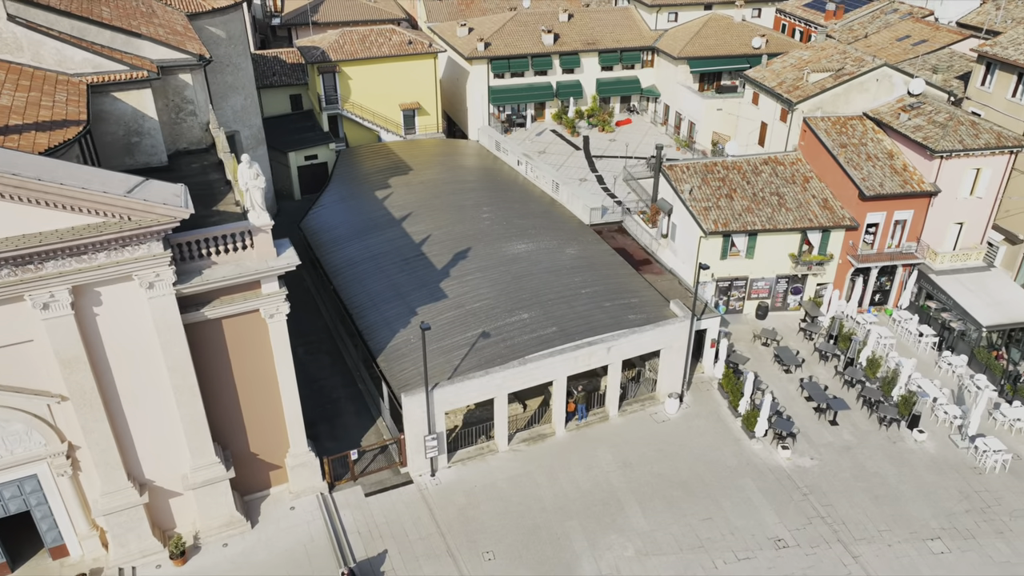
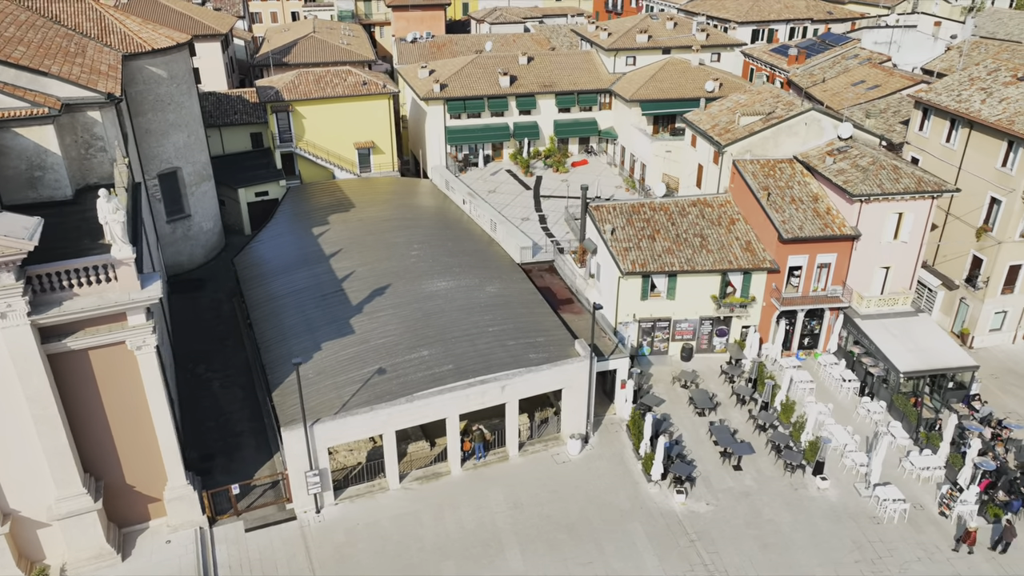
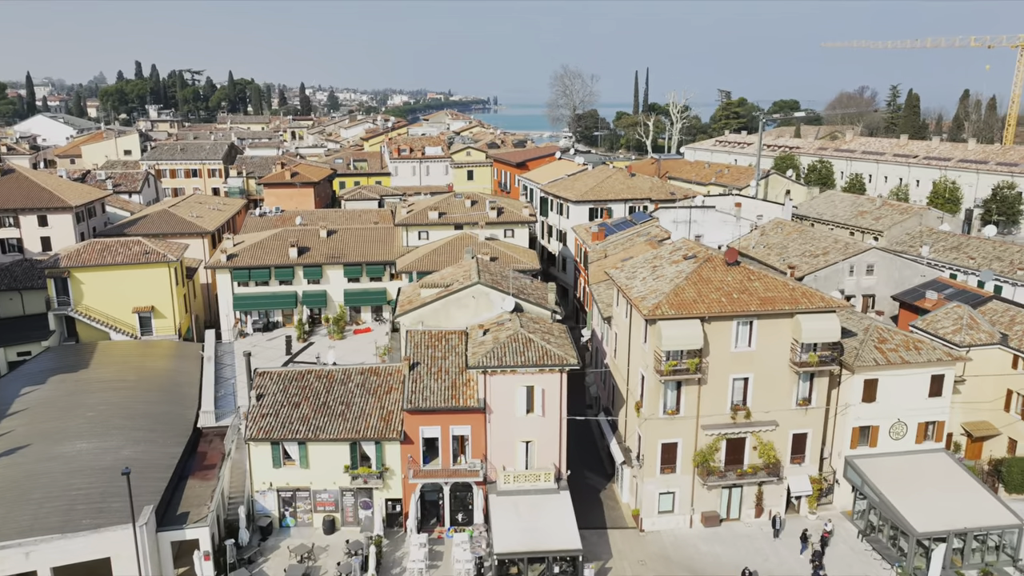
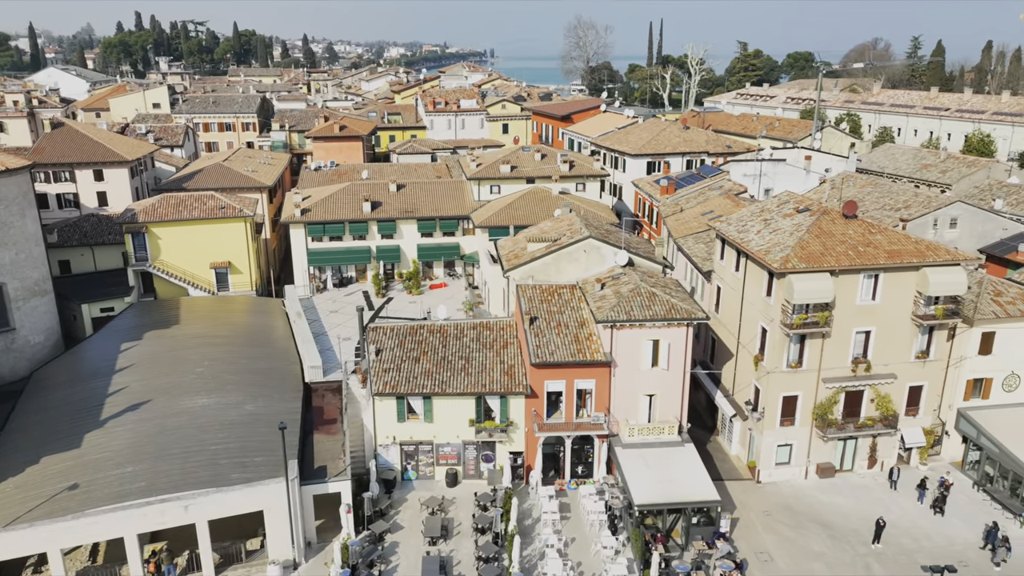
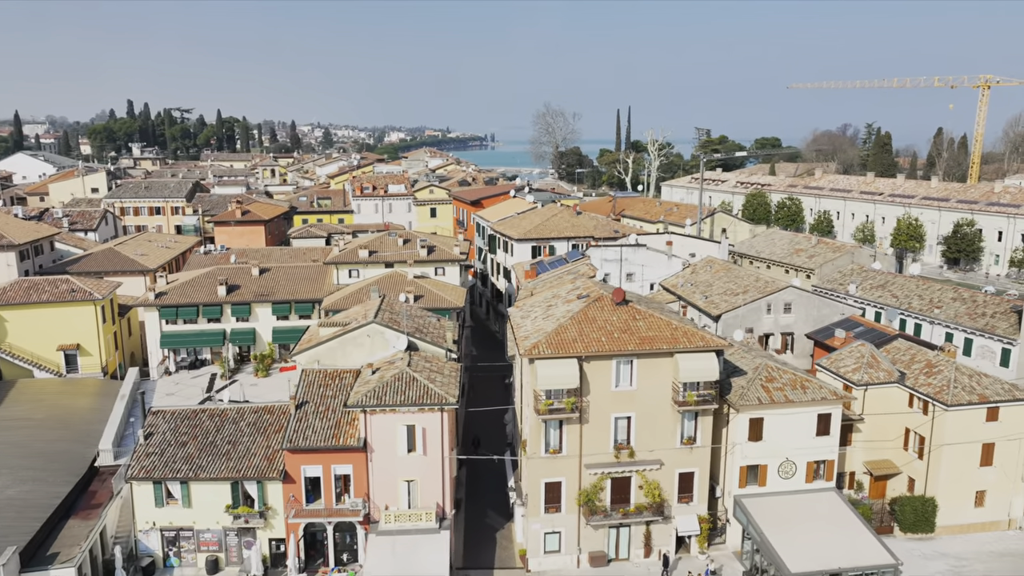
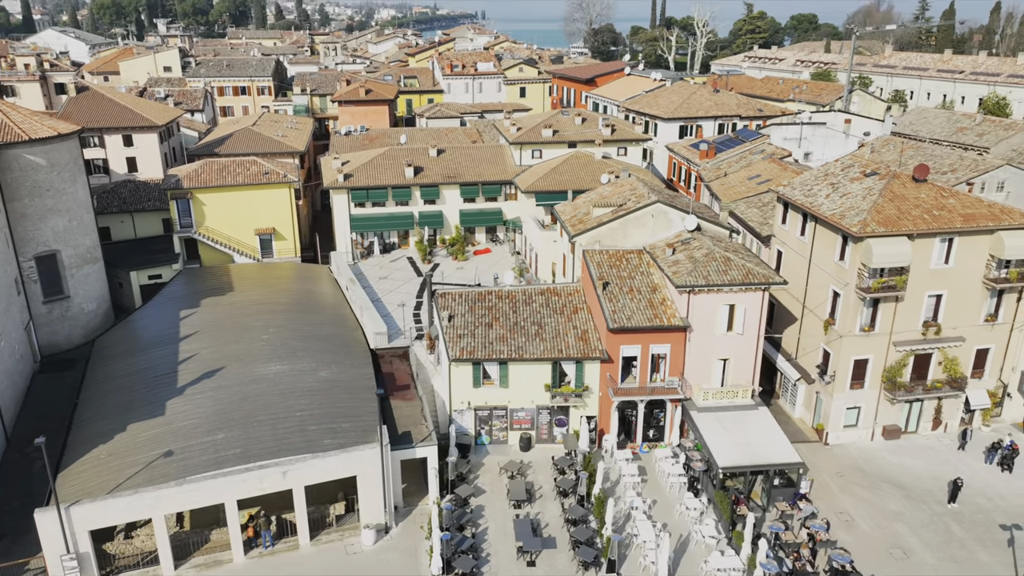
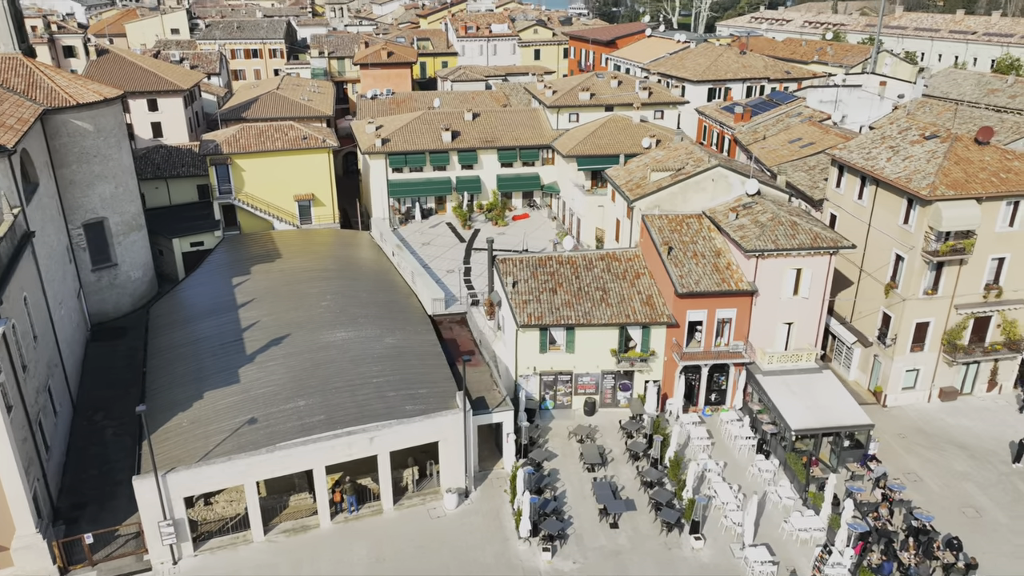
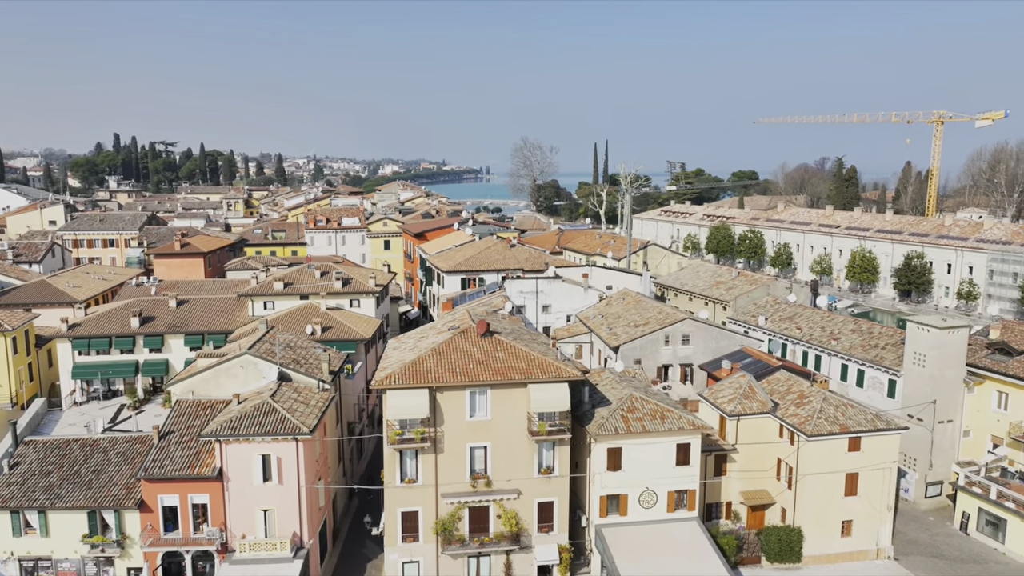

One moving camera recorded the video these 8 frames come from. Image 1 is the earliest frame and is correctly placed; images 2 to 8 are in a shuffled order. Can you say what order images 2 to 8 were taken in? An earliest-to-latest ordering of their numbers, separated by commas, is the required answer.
2, 7, 6, 4, 3, 5, 8
